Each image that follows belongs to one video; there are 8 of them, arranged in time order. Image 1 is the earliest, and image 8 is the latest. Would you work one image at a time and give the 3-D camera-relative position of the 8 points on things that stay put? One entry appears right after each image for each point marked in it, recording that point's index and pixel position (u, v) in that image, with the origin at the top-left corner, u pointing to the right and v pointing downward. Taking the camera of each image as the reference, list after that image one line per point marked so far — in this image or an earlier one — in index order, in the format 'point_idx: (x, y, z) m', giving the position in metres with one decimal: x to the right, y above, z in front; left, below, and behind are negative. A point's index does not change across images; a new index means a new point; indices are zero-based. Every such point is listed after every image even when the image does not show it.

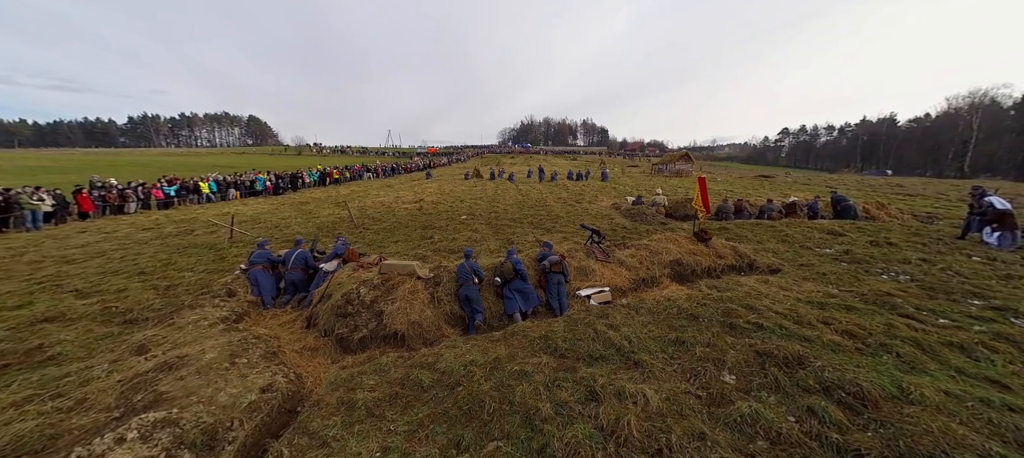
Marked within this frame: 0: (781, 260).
0: (+8.2, -1.0, +9.8) m
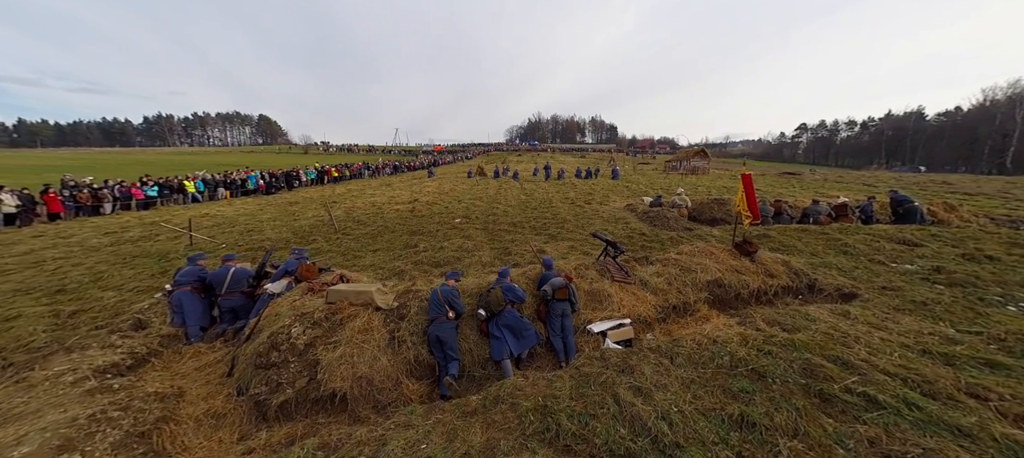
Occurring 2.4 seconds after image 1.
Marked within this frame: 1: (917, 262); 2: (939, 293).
0: (+8.1, -1.2, +7.7) m
1: (+10.6, -0.9, +8.6) m
2: (+8.9, -1.4, +6.8) m
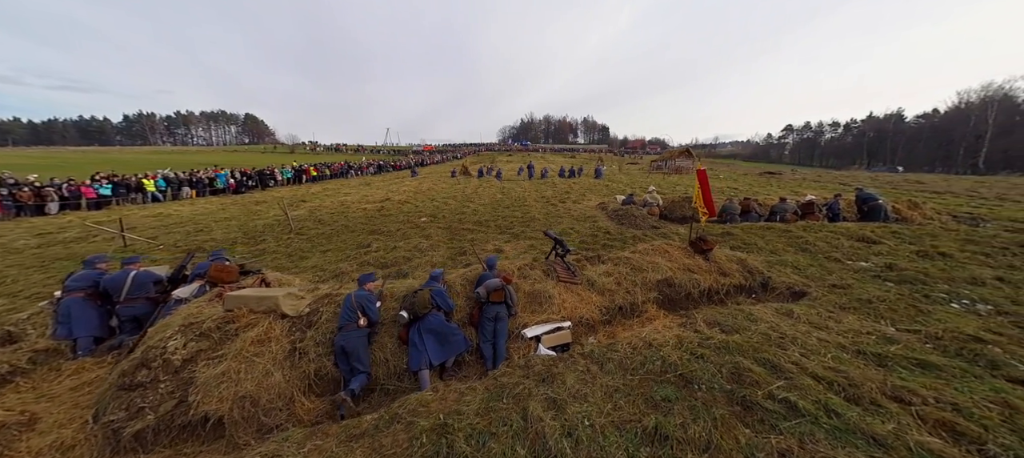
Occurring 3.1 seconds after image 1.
0: (+6.8, -1.2, +7.5) m
1: (+9.3, -0.9, +8.4) m
2: (+7.6, -1.3, +6.6) m
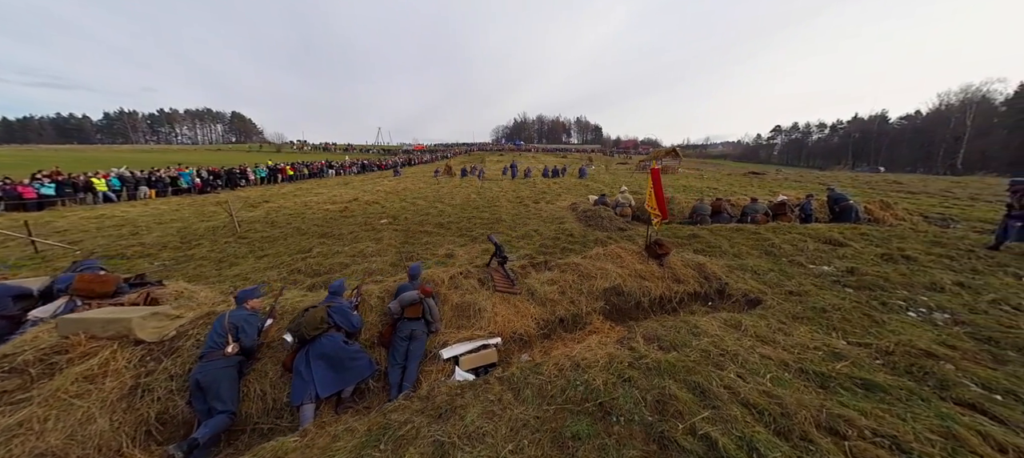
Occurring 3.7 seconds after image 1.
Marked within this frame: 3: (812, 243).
0: (+5.5, -1.2, +7.0) m
1: (+7.9, -0.9, +8.0) m
2: (+6.3, -1.4, +6.2) m
3: (+9.1, -0.4, +9.8) m
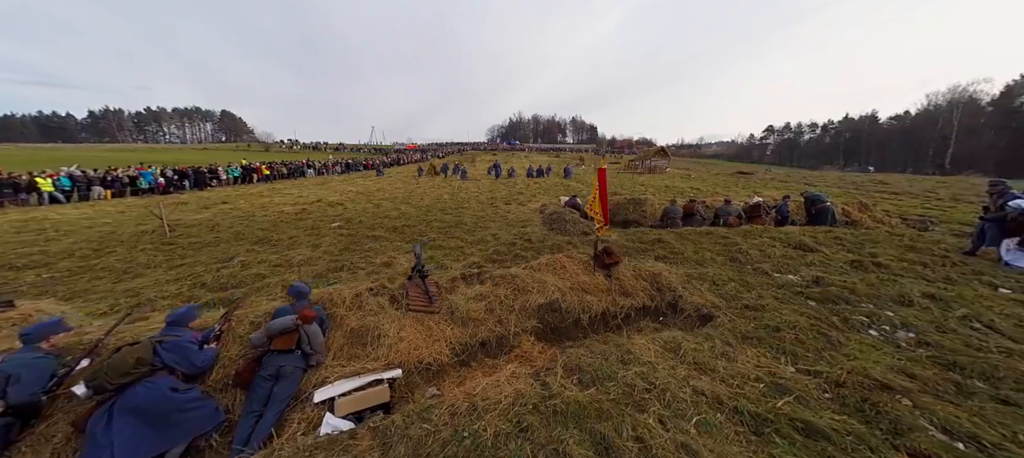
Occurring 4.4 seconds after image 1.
0: (+4.1, -1.4, +6.4) m
1: (+6.5, -1.1, +7.4) m
2: (+4.9, -1.5, +5.5) m
3: (+7.6, -0.6, +9.1) m
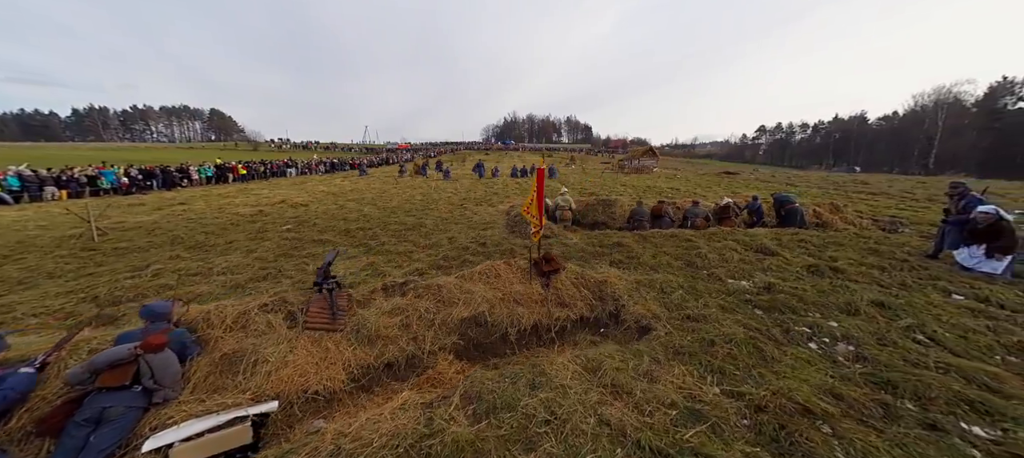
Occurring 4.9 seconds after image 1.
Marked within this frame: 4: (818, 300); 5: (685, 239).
0: (+2.8, -1.5, +6.0) m
1: (+5.2, -1.2, +7.0) m
2: (+3.6, -1.6, +5.1) m
3: (+6.3, -0.6, +8.8) m
4: (+5.7, -1.3, +6.0) m
5: (+5.5, -0.3, +10.2) m
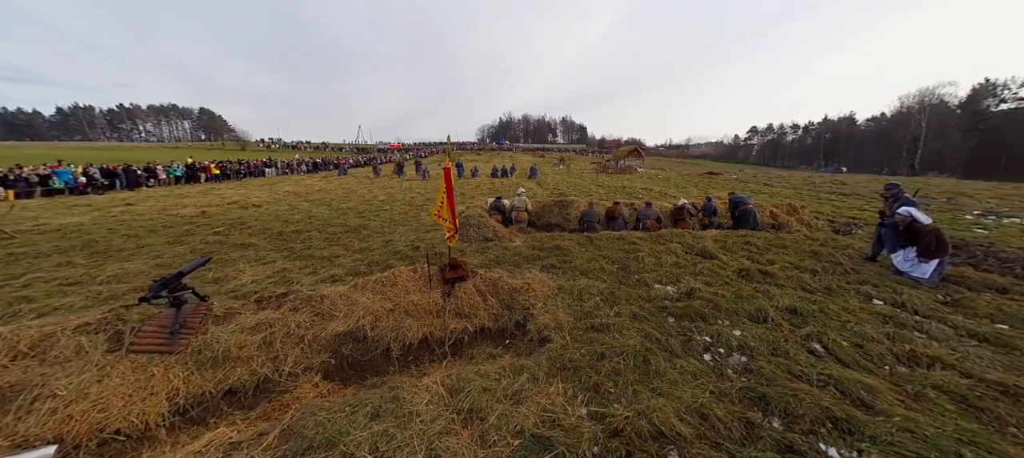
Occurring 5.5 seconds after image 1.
0: (+1.0, -1.6, +5.7) m
1: (+3.4, -1.2, +6.8) m
2: (+1.9, -1.7, +4.8) m
3: (+4.4, -0.7, +8.6) m
4: (+4.0, -1.4, +5.7) m
5: (+3.6, -0.4, +10.0) m
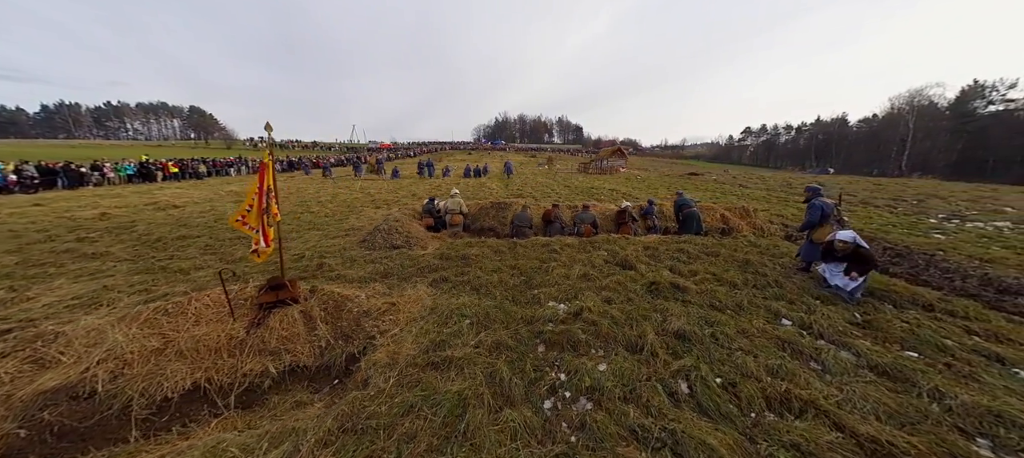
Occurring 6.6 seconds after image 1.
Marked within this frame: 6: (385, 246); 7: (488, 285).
0: (-1.4, -1.7, +4.7) m
1: (+0.9, -1.4, +5.9) m
2: (-0.5, -1.9, +3.9) m
3: (+2.0, -0.9, +7.7) m
4: (+1.6, -1.6, +4.9) m
5: (+1.1, -0.5, +9.1) m
6: (-3.6, -0.5, +9.0) m
7: (-0.5, -1.2, +6.8) m
